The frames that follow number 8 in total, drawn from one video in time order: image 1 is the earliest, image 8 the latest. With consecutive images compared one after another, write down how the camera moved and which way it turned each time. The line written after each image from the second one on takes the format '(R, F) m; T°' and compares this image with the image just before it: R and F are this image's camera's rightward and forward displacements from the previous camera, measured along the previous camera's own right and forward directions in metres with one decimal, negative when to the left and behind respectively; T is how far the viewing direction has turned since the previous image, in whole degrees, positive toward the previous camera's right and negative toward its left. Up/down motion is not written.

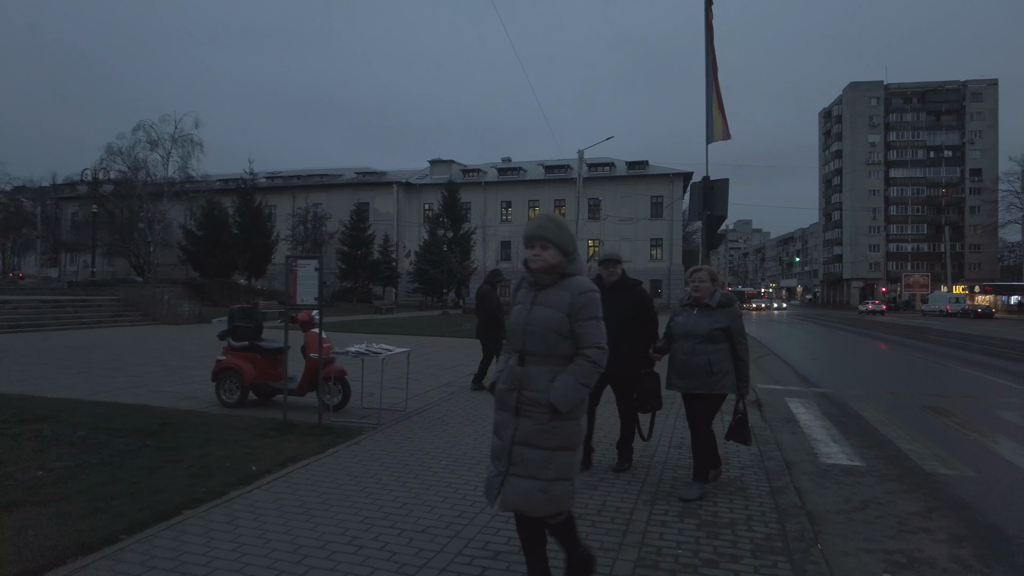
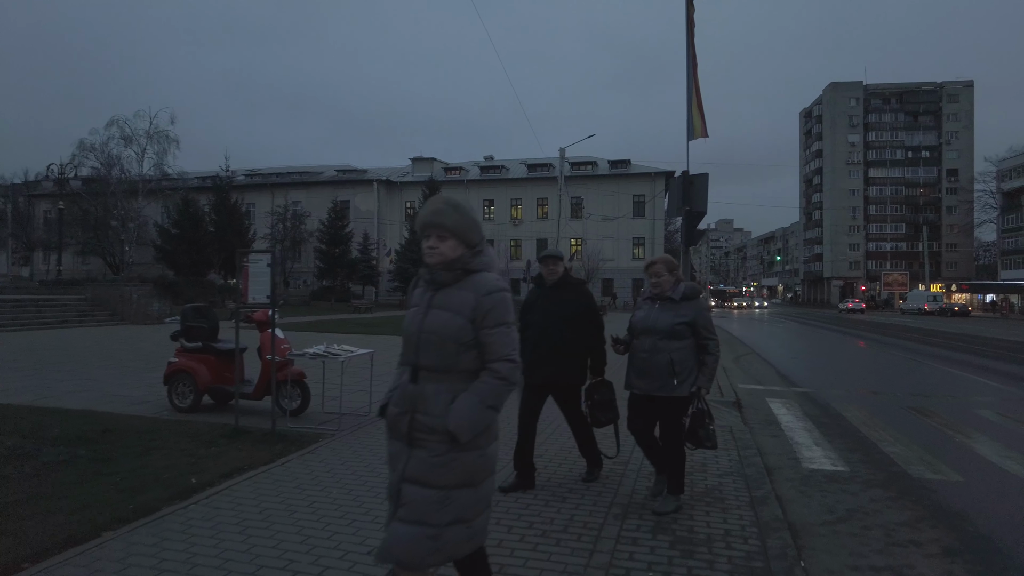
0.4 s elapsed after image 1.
(+0.2, +0.4) m; +1°
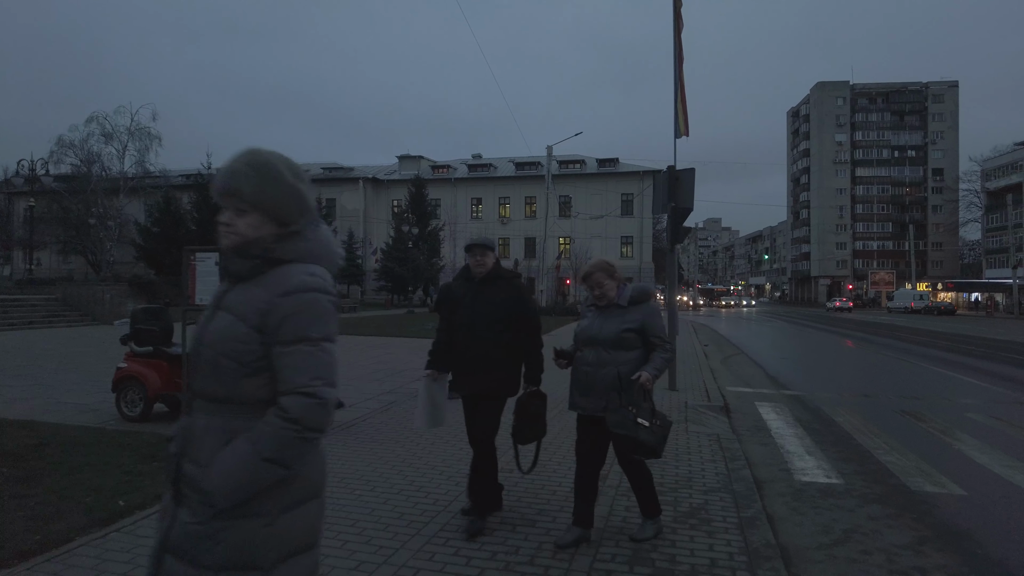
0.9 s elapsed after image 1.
(+0.2, +0.5) m; +1°
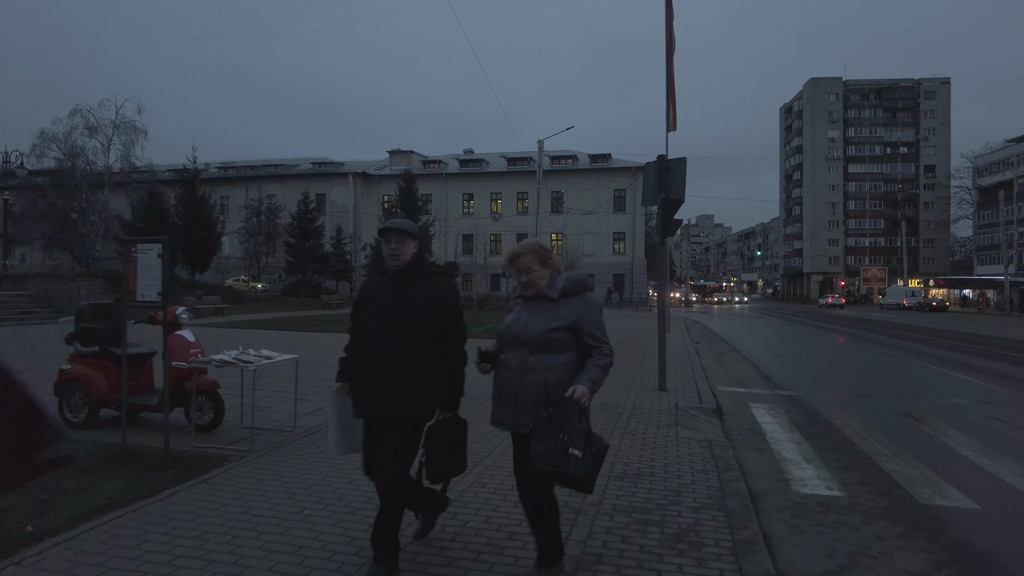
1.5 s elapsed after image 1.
(+0.2, +0.5) m; +1°
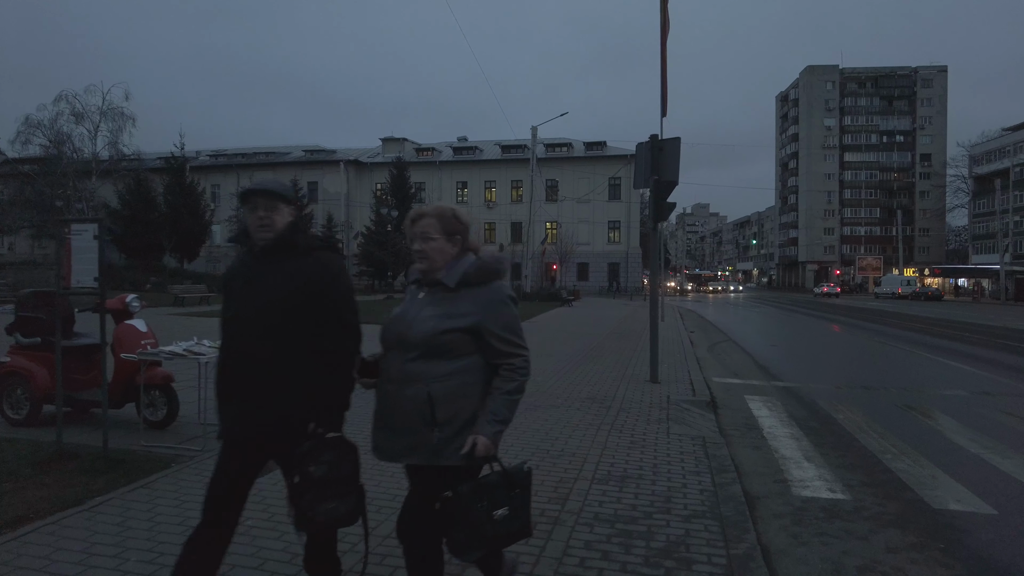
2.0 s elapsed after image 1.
(+0.2, +0.5) m; 0°
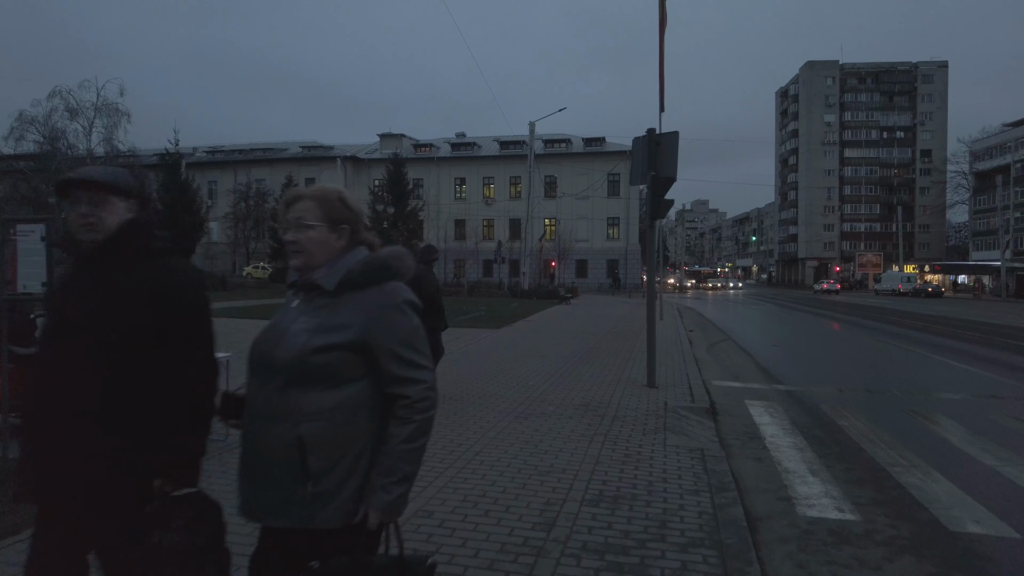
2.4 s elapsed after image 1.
(+0.1, +0.4) m; 0°
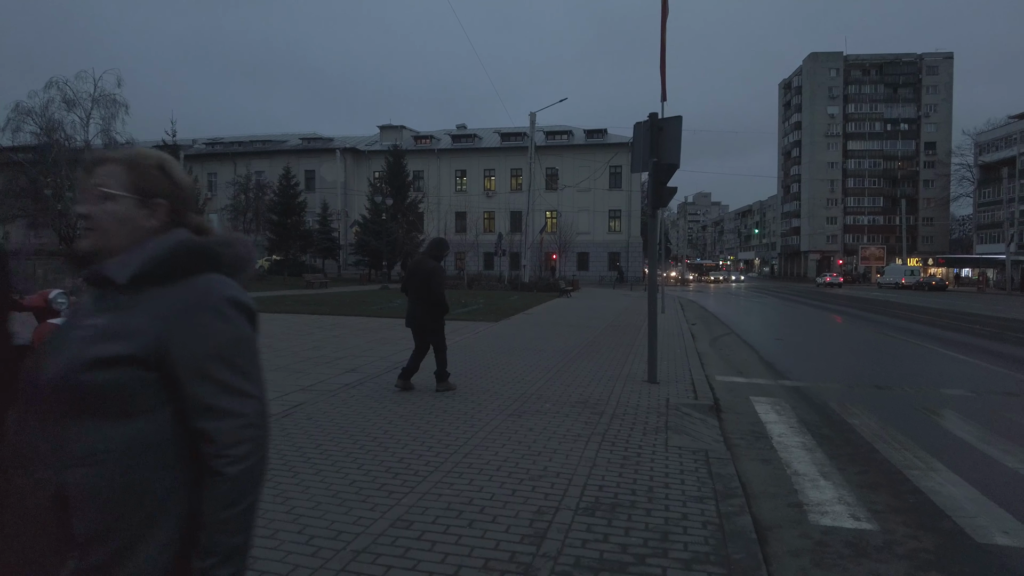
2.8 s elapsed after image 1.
(+0.1, +0.4) m; 0°
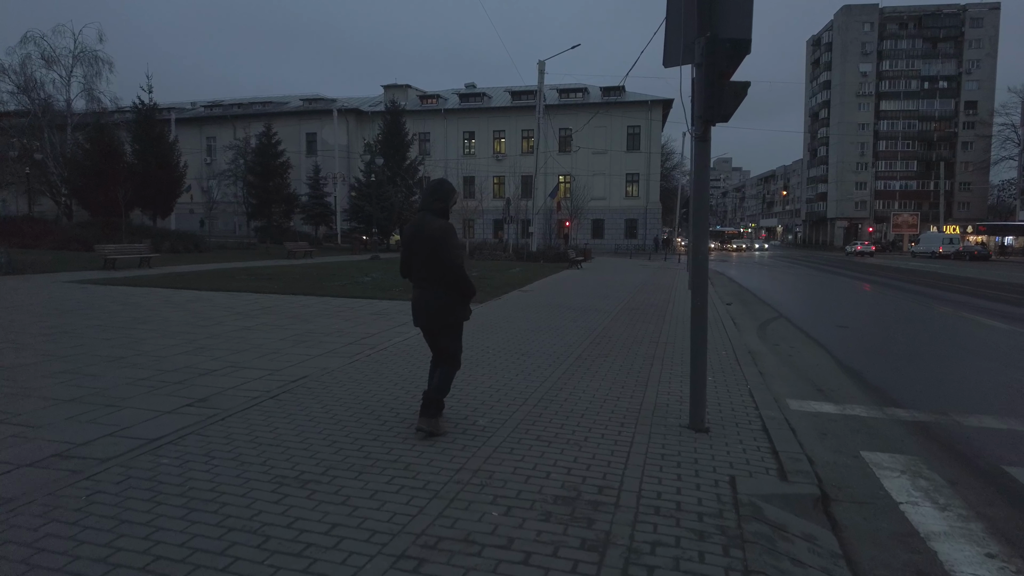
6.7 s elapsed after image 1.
(+0.6, +3.7) m; -1°
